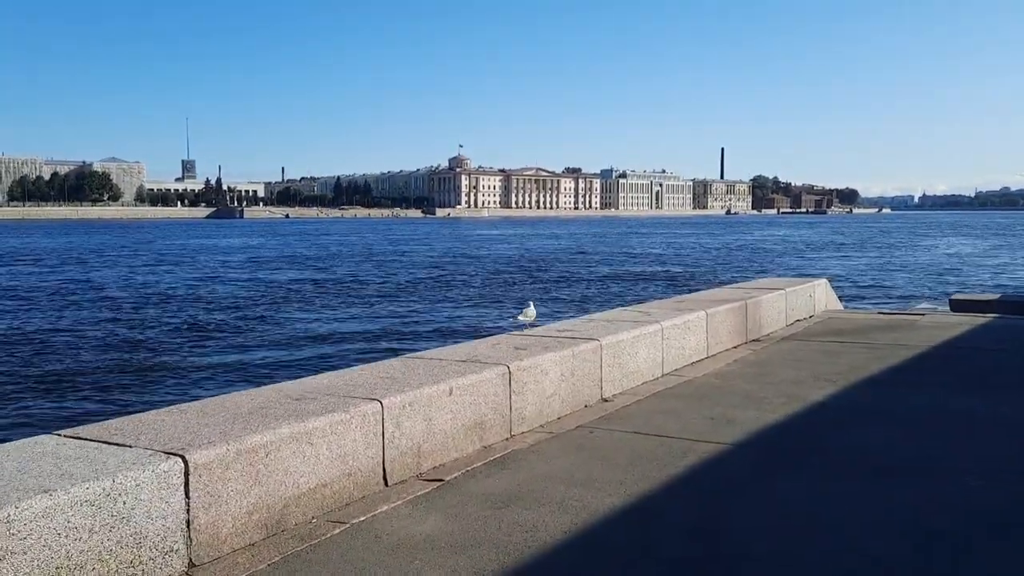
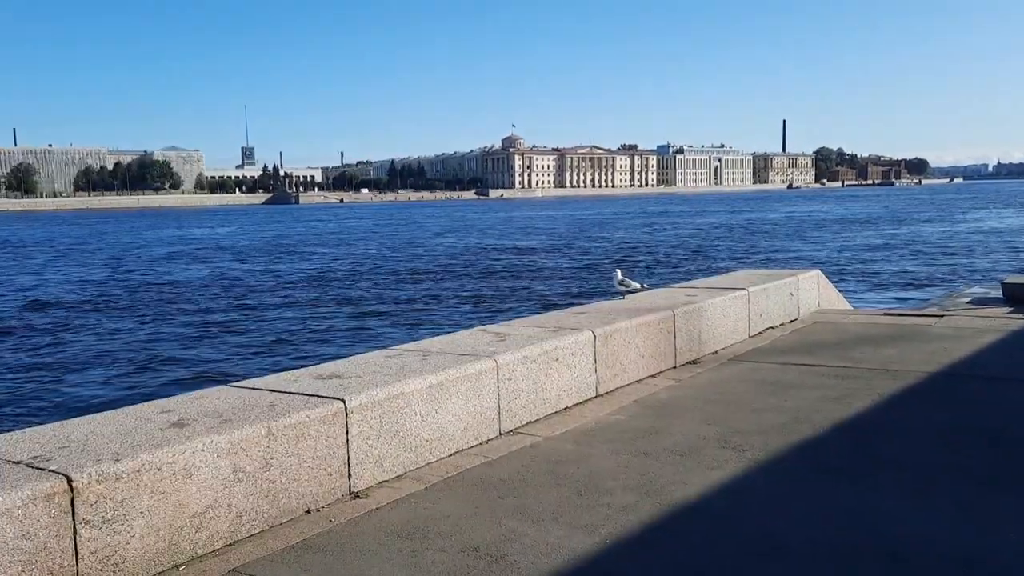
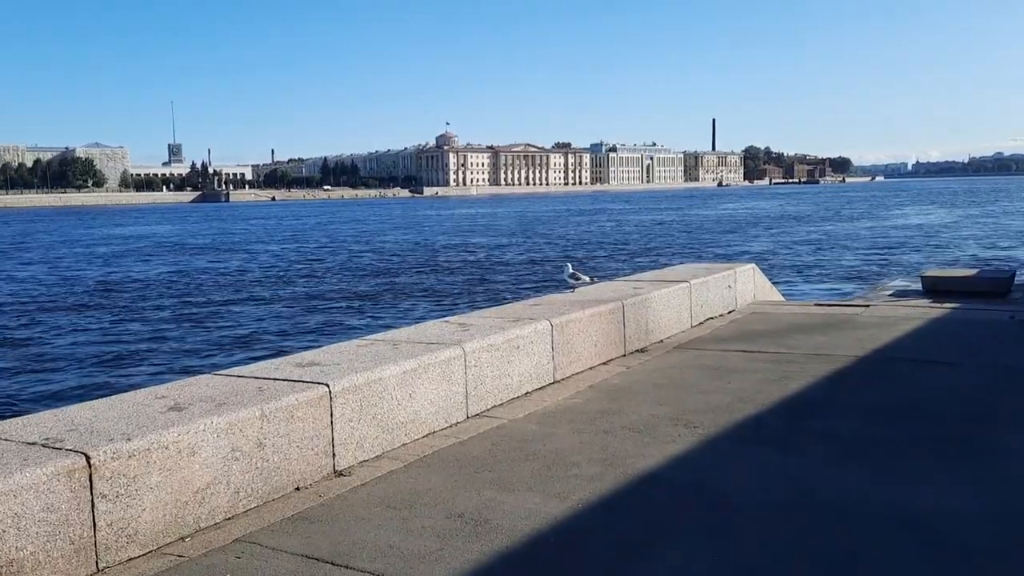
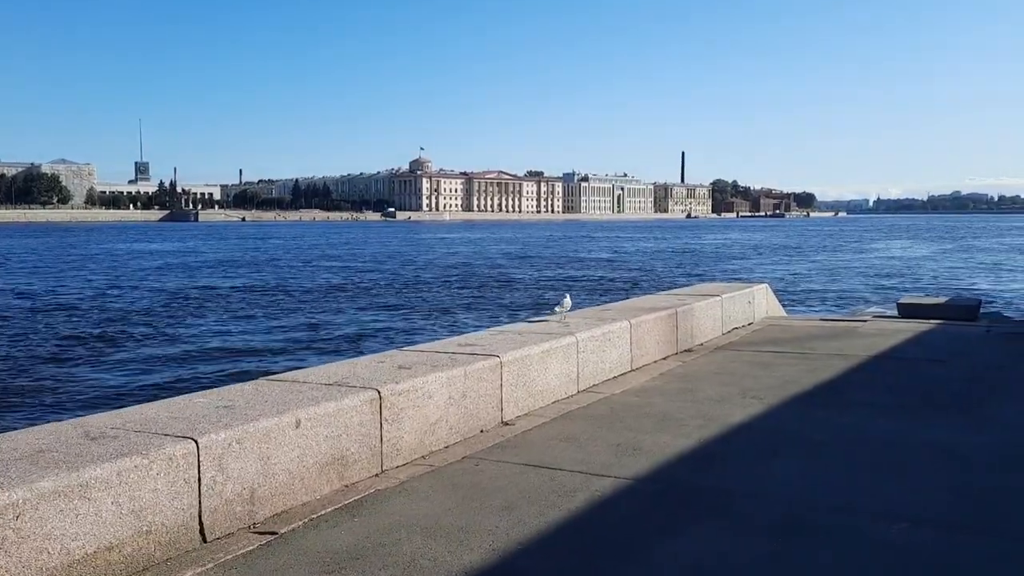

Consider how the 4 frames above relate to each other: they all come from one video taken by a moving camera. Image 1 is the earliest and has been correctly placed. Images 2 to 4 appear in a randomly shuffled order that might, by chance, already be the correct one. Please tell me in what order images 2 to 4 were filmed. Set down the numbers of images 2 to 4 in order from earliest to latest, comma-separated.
4, 3, 2
